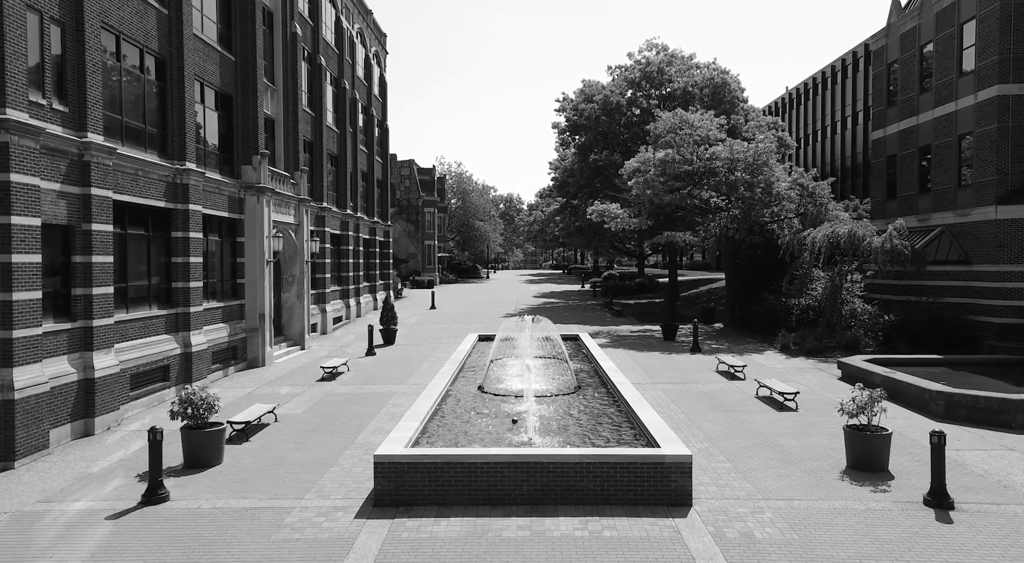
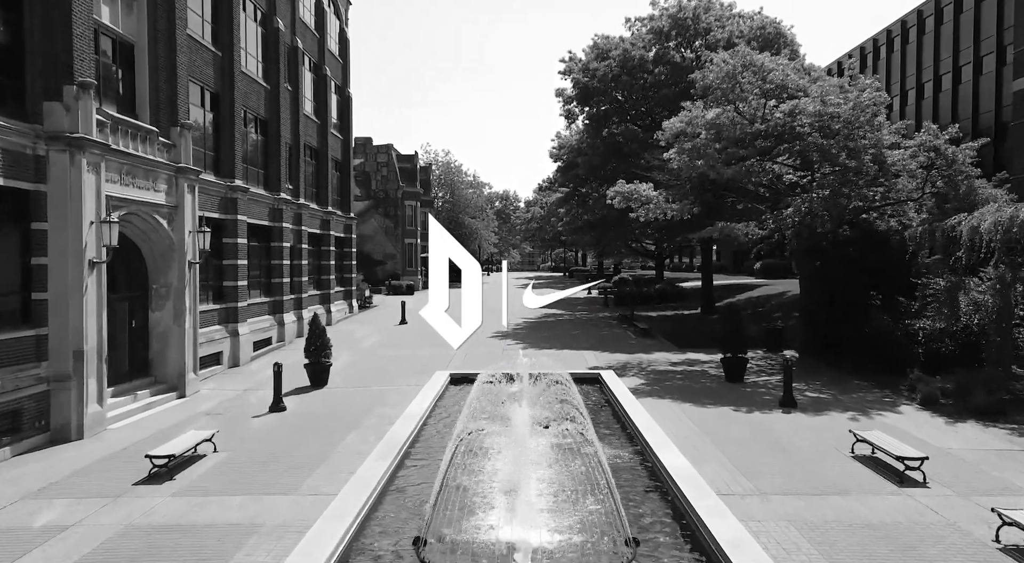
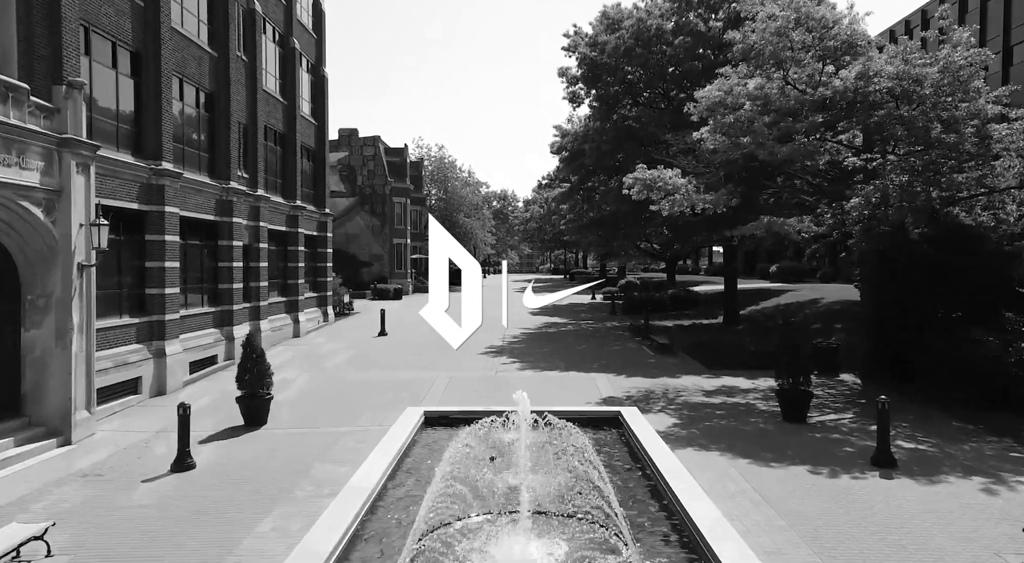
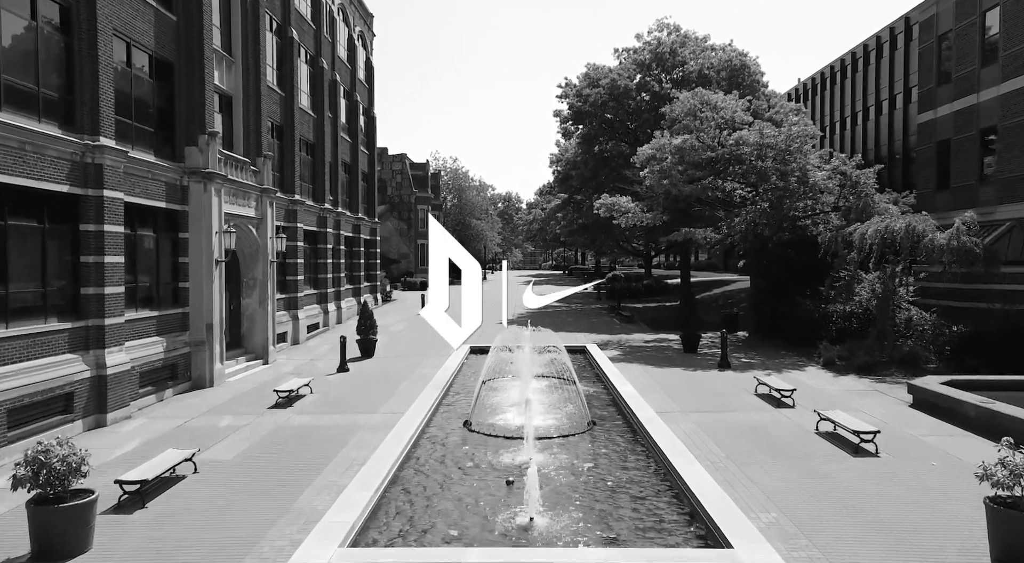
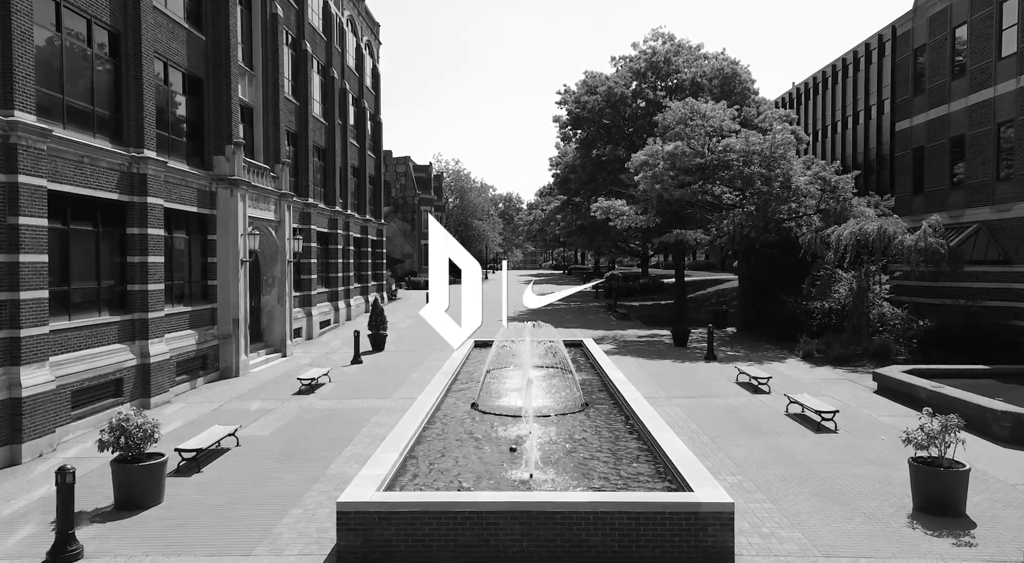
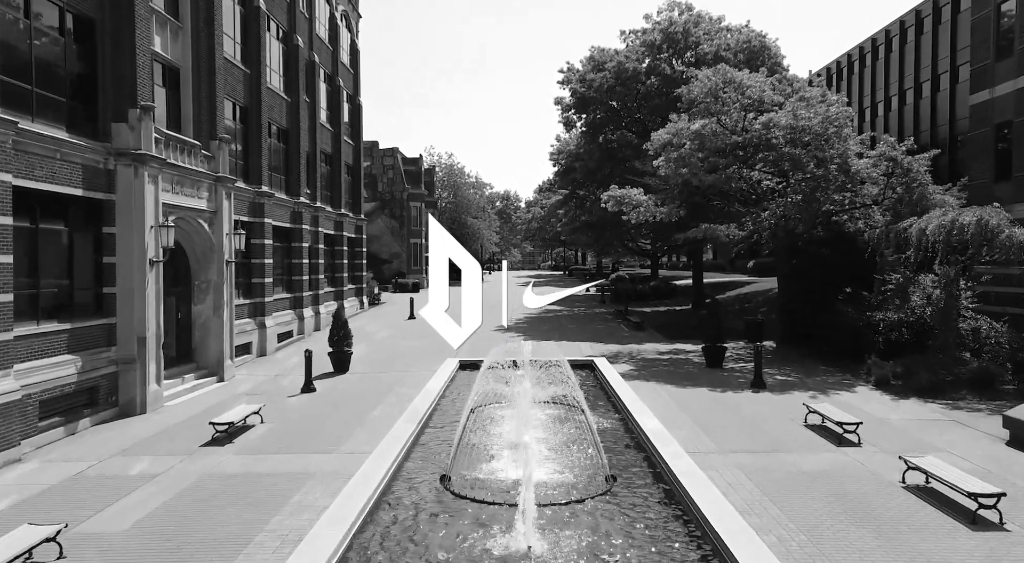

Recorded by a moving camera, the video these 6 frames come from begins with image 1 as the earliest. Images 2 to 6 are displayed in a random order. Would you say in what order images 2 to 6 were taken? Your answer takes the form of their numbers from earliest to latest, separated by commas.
5, 4, 6, 2, 3
